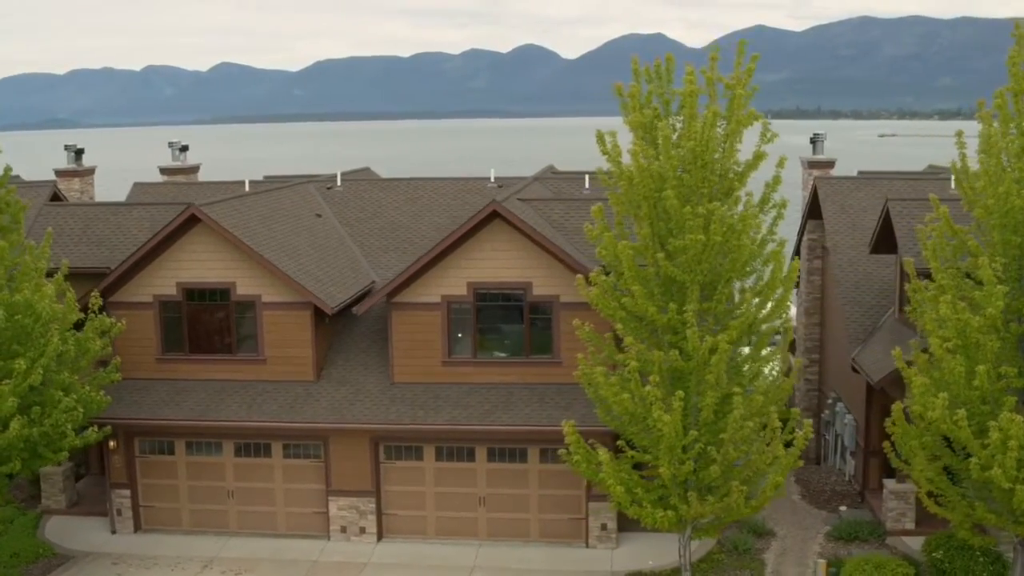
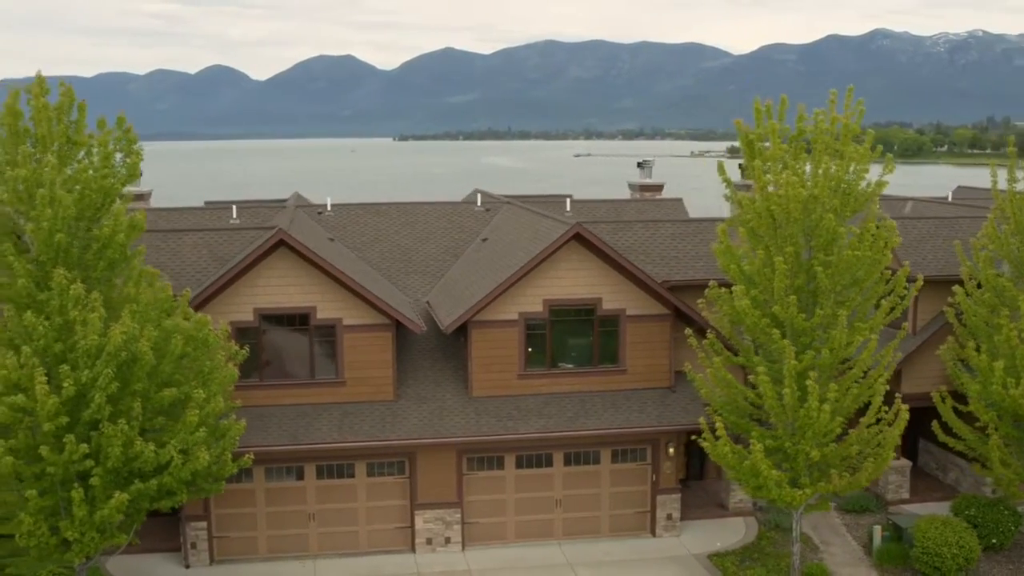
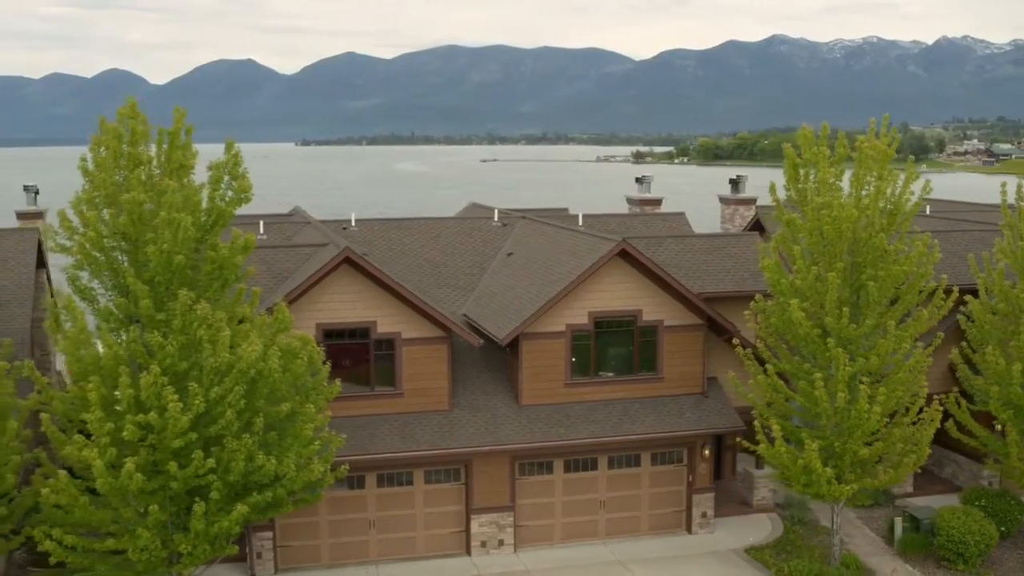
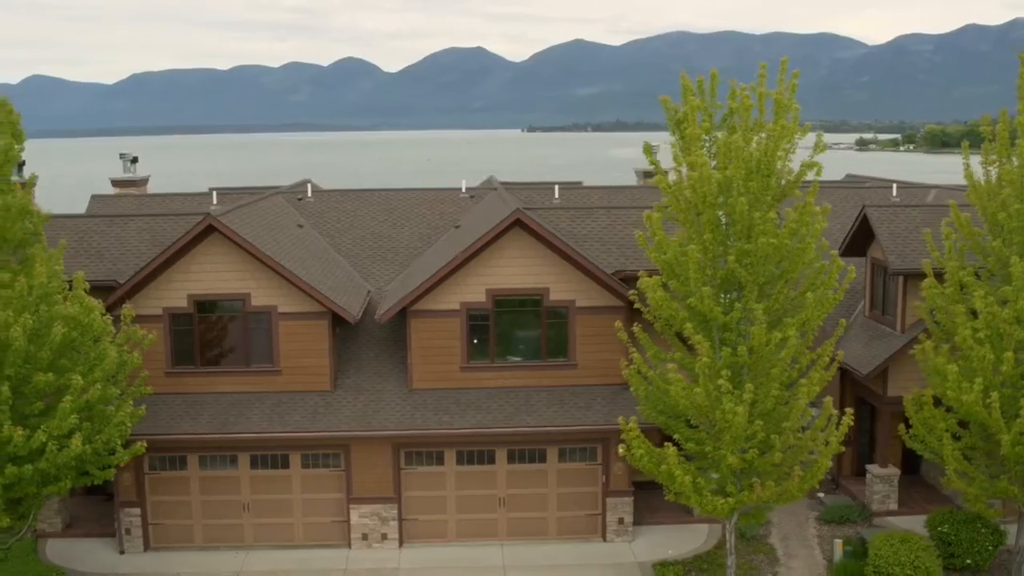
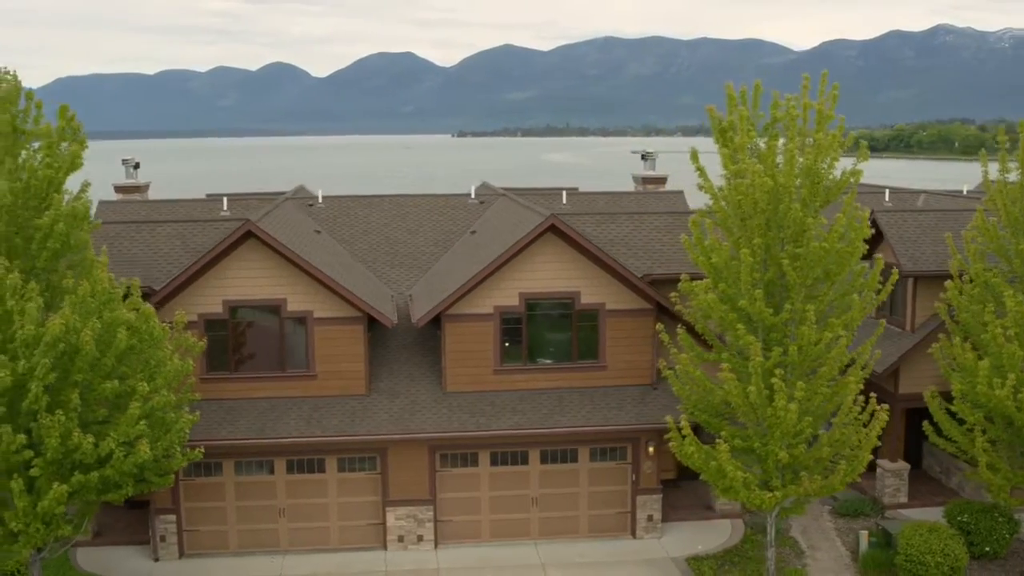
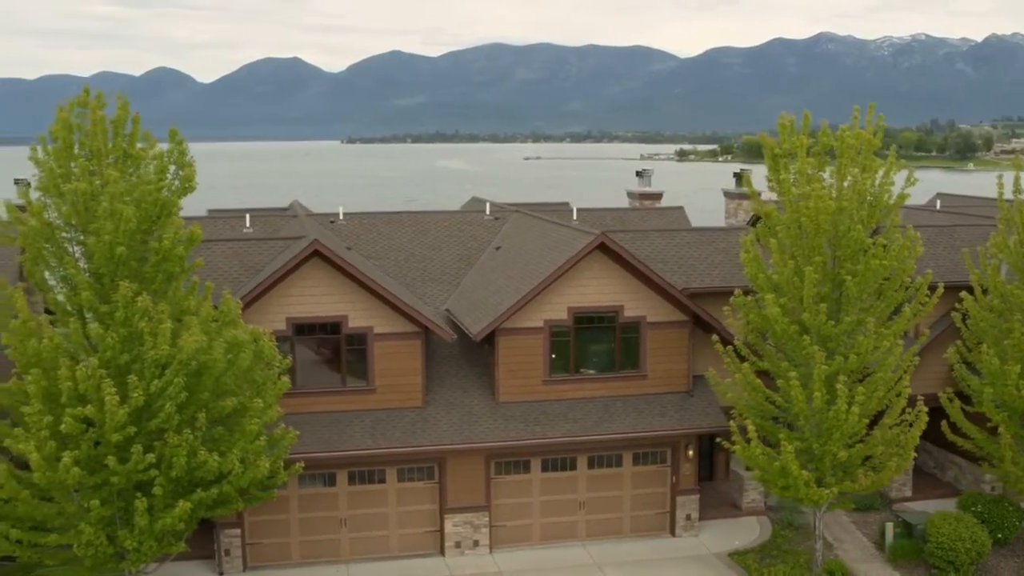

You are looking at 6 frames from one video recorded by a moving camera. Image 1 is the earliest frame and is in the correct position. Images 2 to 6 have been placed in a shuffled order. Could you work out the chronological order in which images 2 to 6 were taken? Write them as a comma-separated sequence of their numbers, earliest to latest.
4, 5, 2, 6, 3
